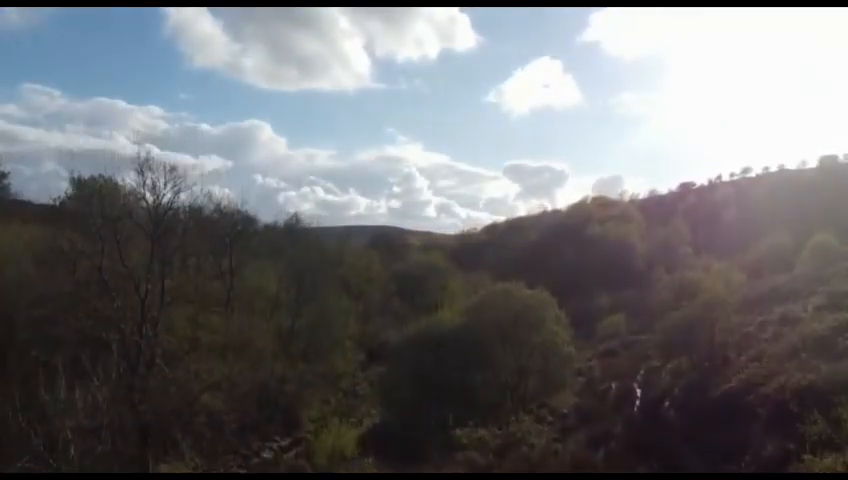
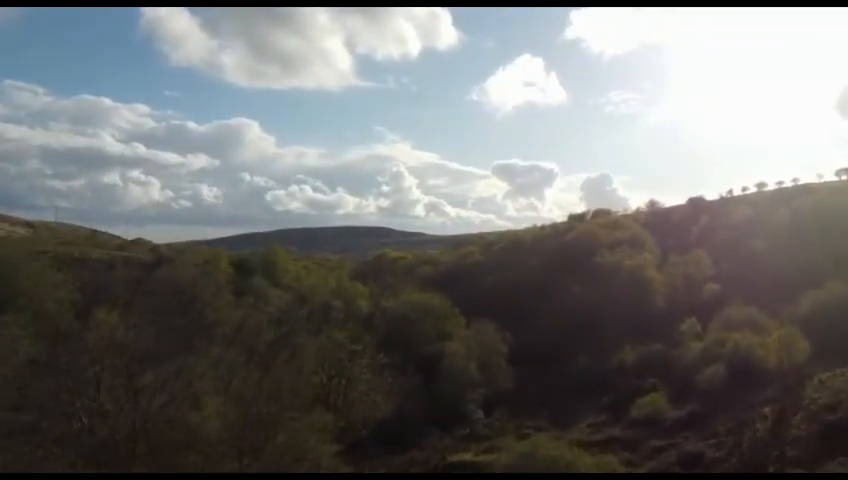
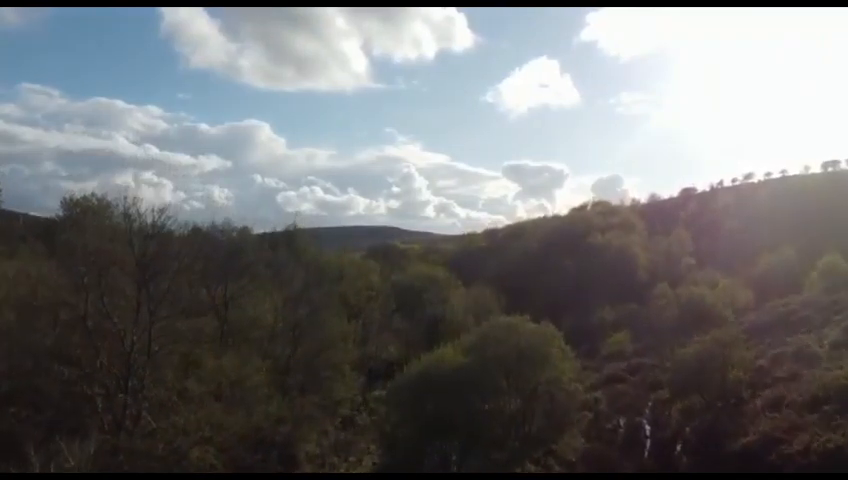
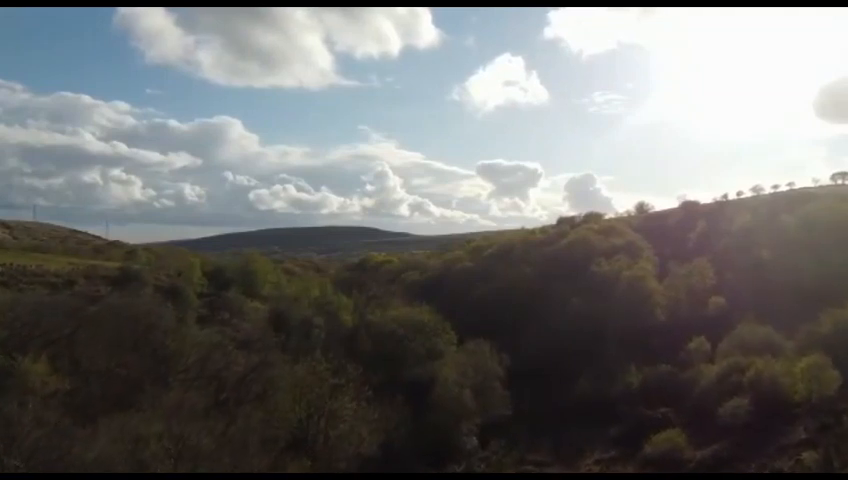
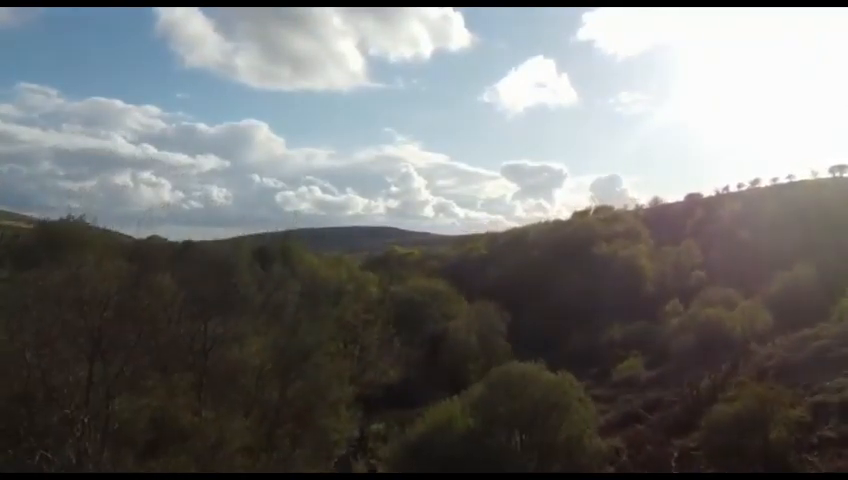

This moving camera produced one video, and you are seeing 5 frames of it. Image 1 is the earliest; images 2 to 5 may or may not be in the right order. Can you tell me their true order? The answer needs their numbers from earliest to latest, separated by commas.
3, 5, 2, 4
